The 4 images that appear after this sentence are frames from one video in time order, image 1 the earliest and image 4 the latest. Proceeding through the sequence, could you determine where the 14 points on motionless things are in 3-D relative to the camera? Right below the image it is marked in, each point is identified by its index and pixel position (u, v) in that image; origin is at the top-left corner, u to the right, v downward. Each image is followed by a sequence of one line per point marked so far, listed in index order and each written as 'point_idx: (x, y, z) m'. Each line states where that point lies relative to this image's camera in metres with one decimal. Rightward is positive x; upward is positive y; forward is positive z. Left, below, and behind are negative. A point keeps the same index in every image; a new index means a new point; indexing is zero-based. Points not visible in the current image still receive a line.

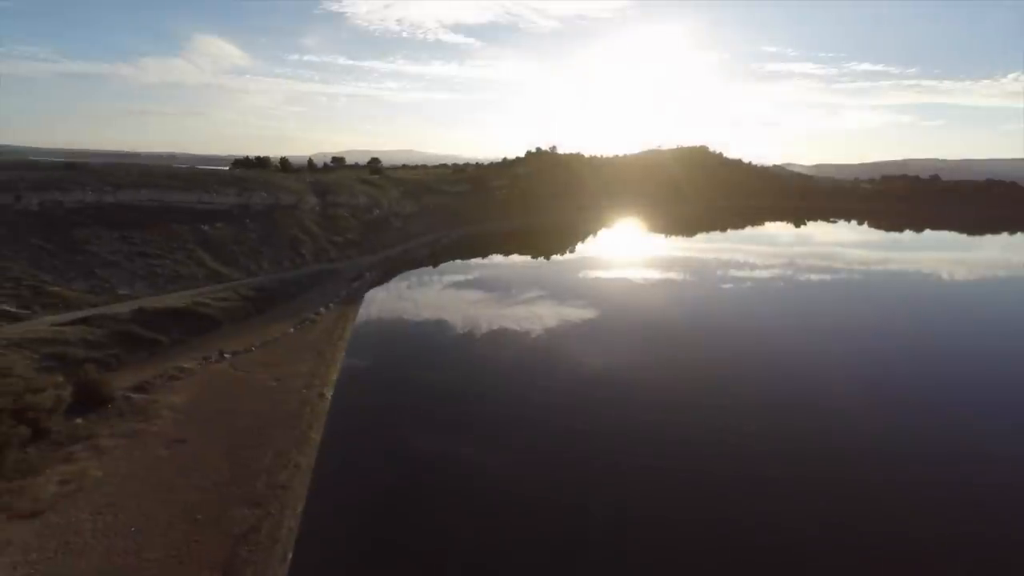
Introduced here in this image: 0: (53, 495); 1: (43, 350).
0: (-4.2, -1.9, +9.7) m
1: (-6.4, -0.8, +14.3) m
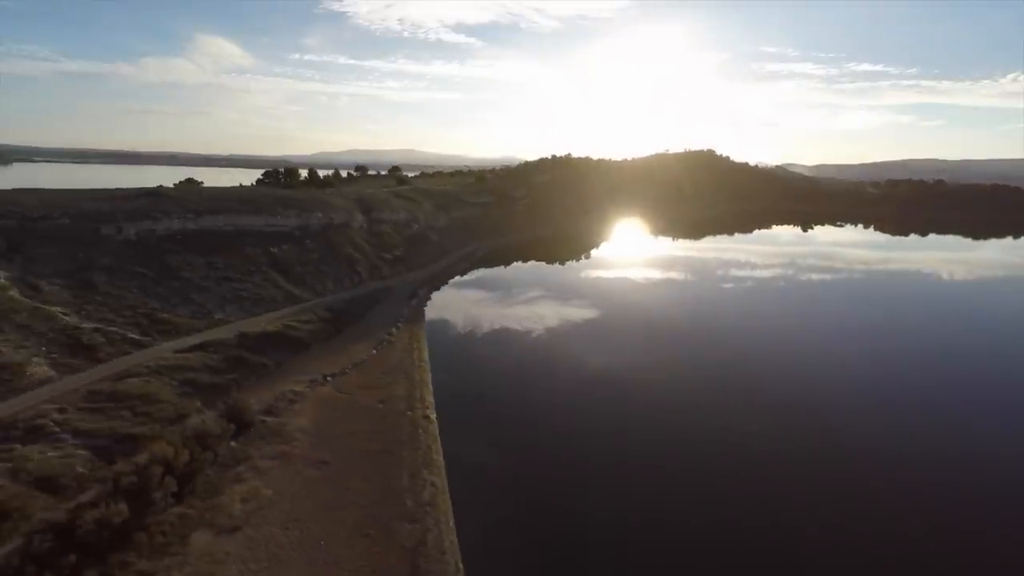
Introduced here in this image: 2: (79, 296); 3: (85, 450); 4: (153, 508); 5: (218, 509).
0: (-2.9, -2.4, +11.3) m
1: (-5.1, -1.3, +15.9) m
2: (-7.5, -0.1, +18.2) m
3: (-5.0, -1.9, +12.2) m
4: (-3.5, -2.2, +10.7) m
5: (-3.1, -2.4, +11.2) m
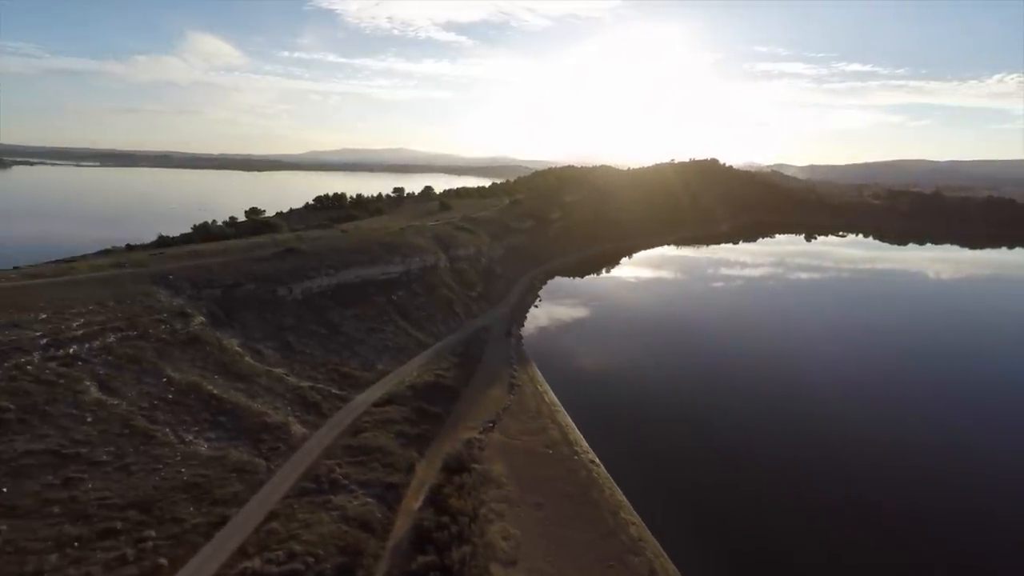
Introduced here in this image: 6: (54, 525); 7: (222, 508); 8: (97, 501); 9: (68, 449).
0: (-0.1, -3.7, +15.0) m
1: (-2.2, -2.6, +19.6) m
2: (-4.7, -1.4, +21.9) m
3: (-2.1, -3.2, +15.9) m
4: (-0.7, -3.5, +14.4) m
5: (-0.3, -3.7, +14.9) m
6: (-5.1, -2.6, +11.6) m
7: (-3.8, -2.9, +13.8) m
8: (-5.0, -2.6, +12.6) m
9: (-5.7, -2.1, +13.4) m
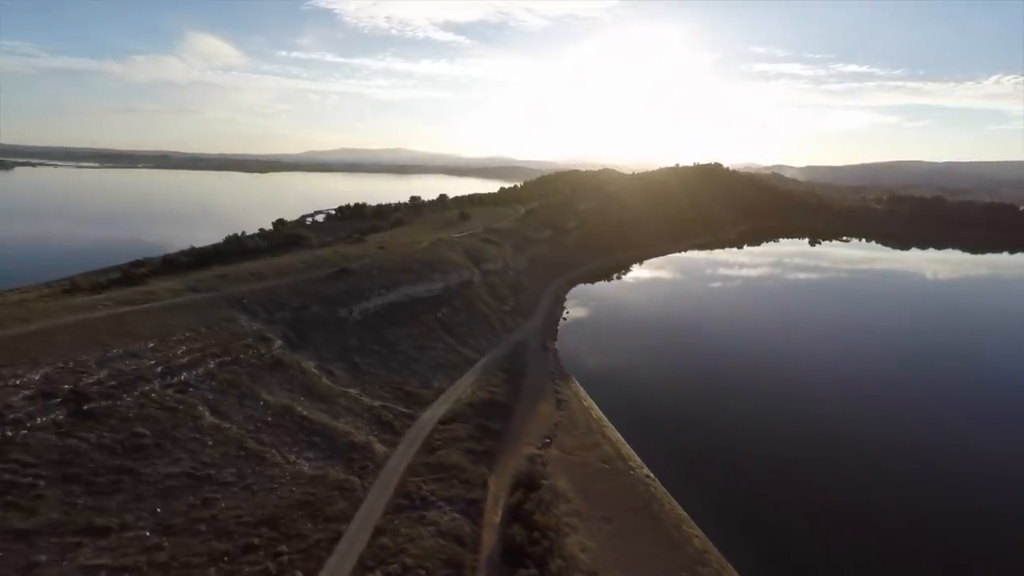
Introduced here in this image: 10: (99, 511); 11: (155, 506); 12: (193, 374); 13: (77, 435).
0: (+1.2, -4.3, +16.5) m
1: (-1.0, -3.2, +21.1) m
2: (-3.5, -2.0, +23.4) m
3: (-0.9, -3.7, +17.3) m
4: (+0.6, -4.1, +15.8) m
5: (+1.0, -4.2, +16.4) m
6: (-3.8, -3.2, +13.1) m
7: (-2.6, -3.4, +15.3) m
8: (-3.7, -3.1, +14.0) m
9: (-4.4, -2.6, +14.9) m
10: (-5.0, -2.7, +12.6) m
11: (-4.5, -2.8, +13.4) m
12: (-5.4, -1.5, +17.9) m
13: (-5.7, -1.9, +13.9) m
